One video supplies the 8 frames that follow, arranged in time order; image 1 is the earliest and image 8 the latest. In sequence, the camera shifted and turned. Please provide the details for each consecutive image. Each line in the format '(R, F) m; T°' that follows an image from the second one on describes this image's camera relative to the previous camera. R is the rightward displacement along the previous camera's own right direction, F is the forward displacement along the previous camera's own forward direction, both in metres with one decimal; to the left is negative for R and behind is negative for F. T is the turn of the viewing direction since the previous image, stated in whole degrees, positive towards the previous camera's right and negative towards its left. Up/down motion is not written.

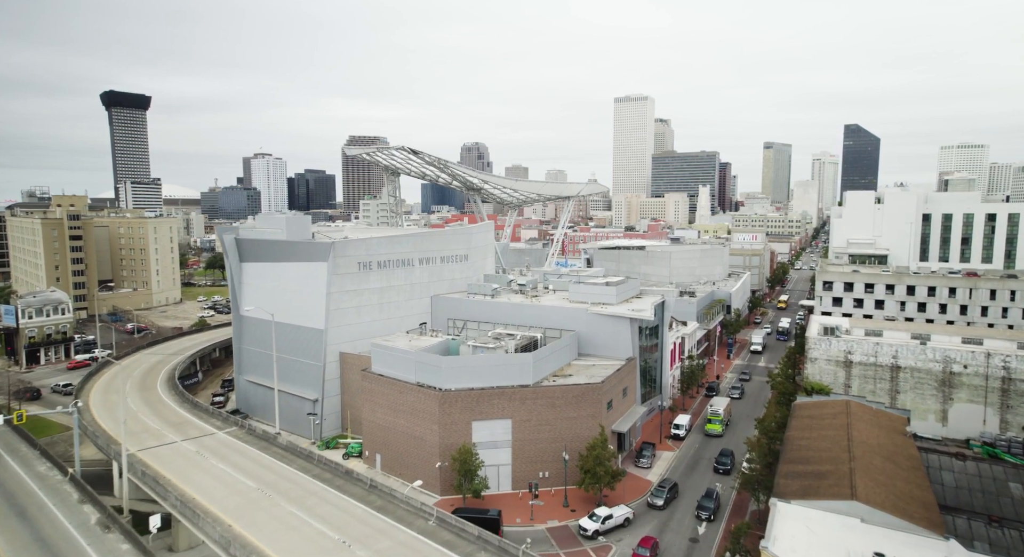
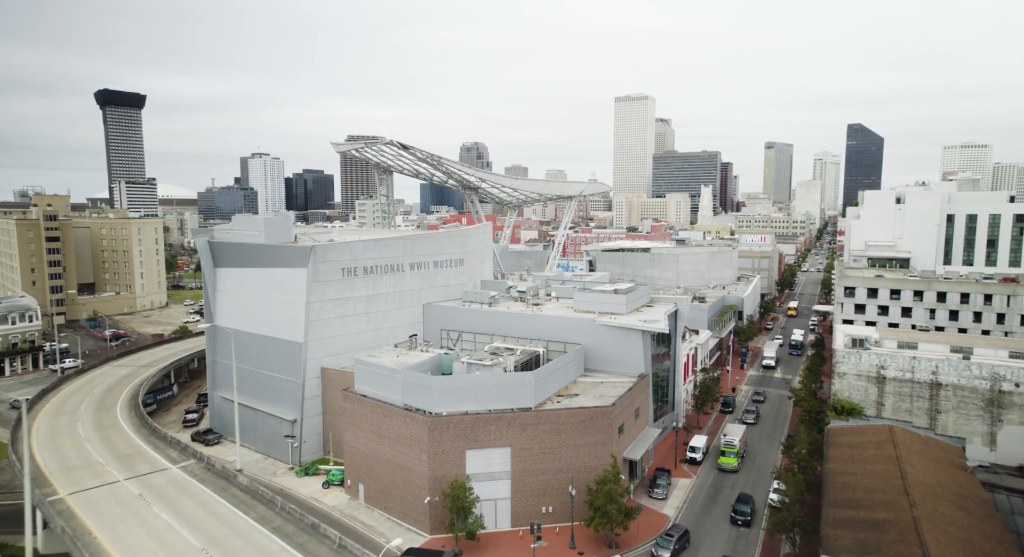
(0.0, +3.0) m; 0°
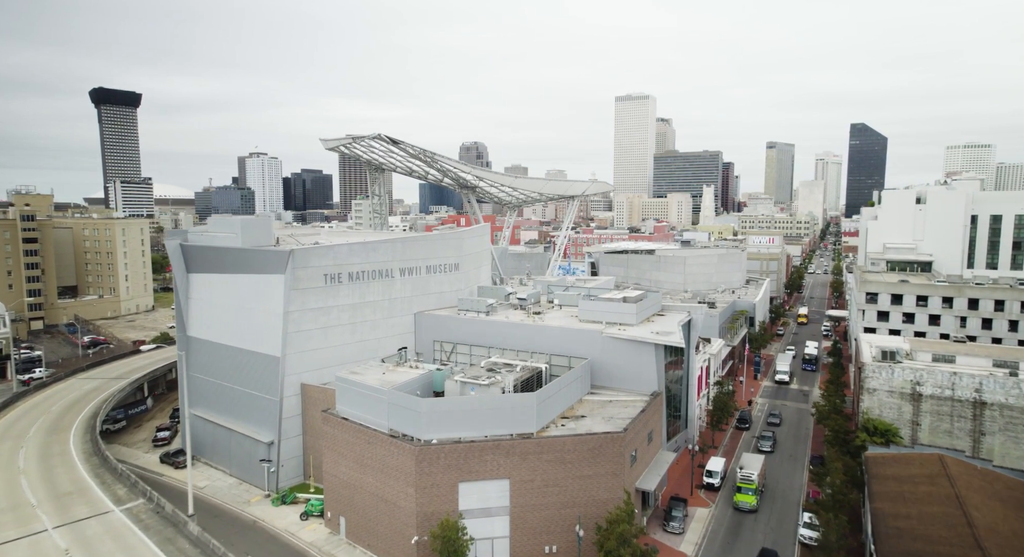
(0.0, +2.7) m; 0°
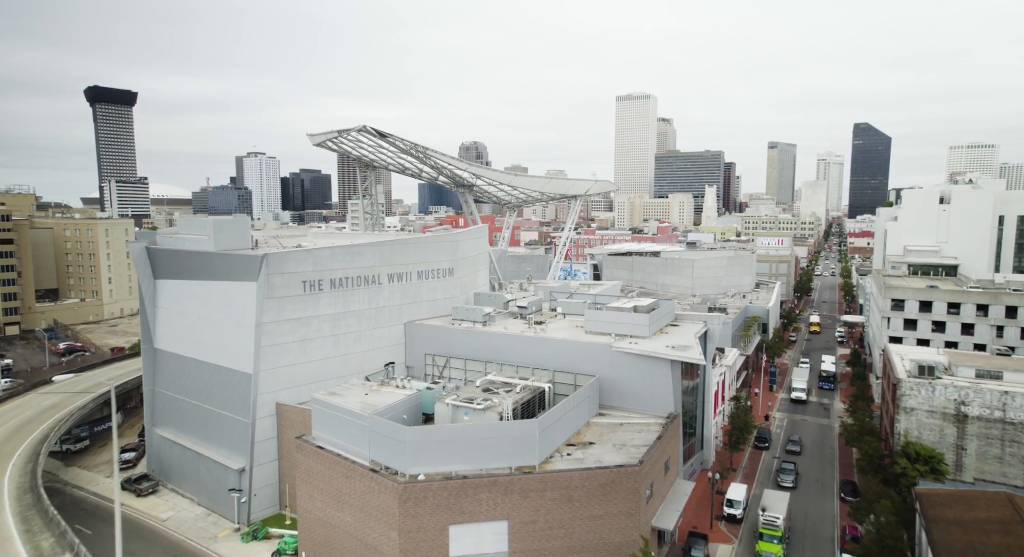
(0.0, +2.7) m; 0°
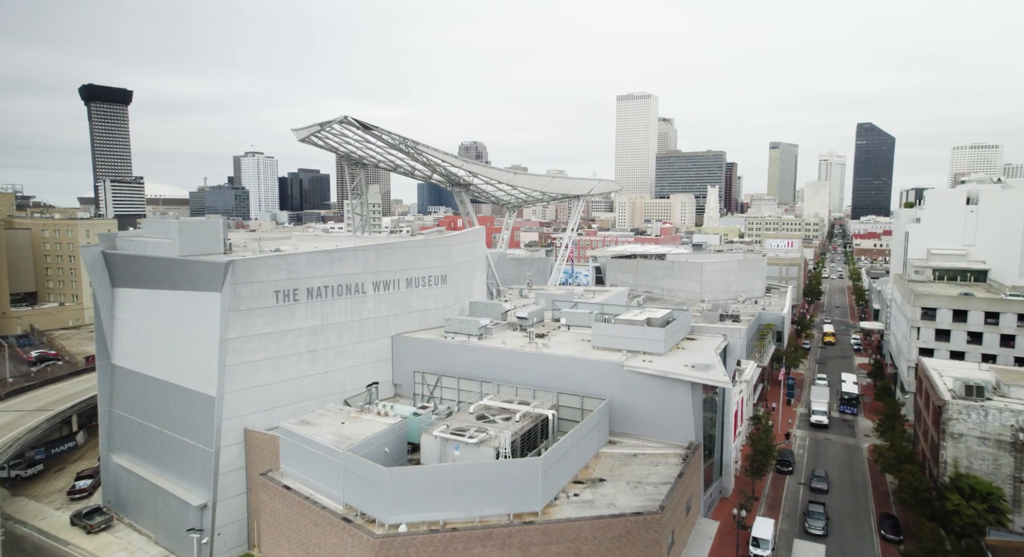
(0.0, +2.8) m; 0°
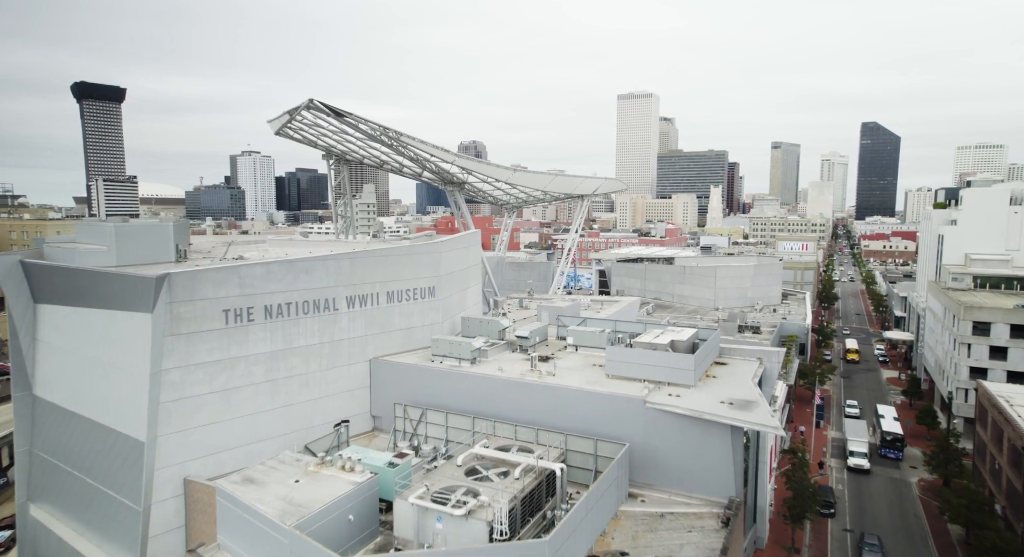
(0.0, +3.8) m; 0°
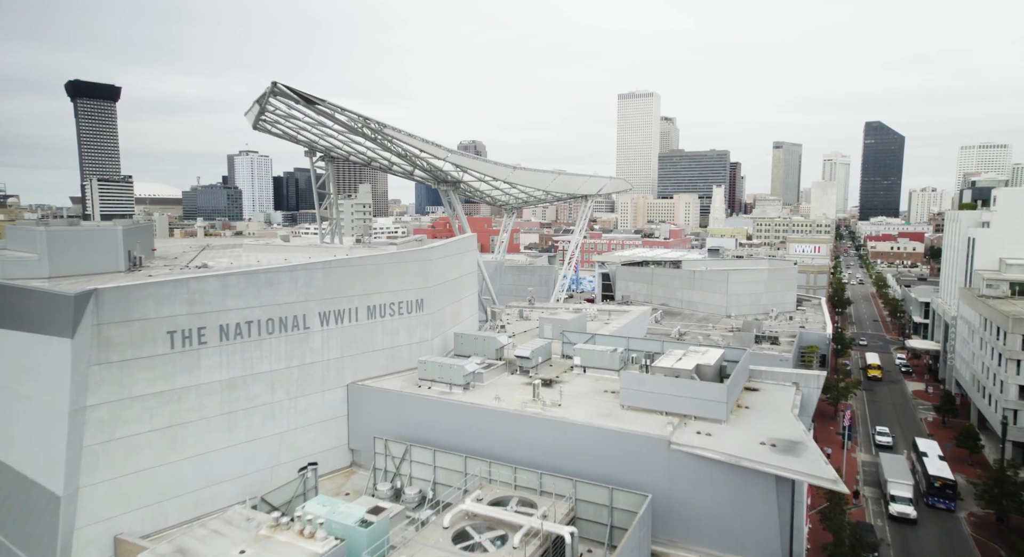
(0.0, +2.9) m; 0°
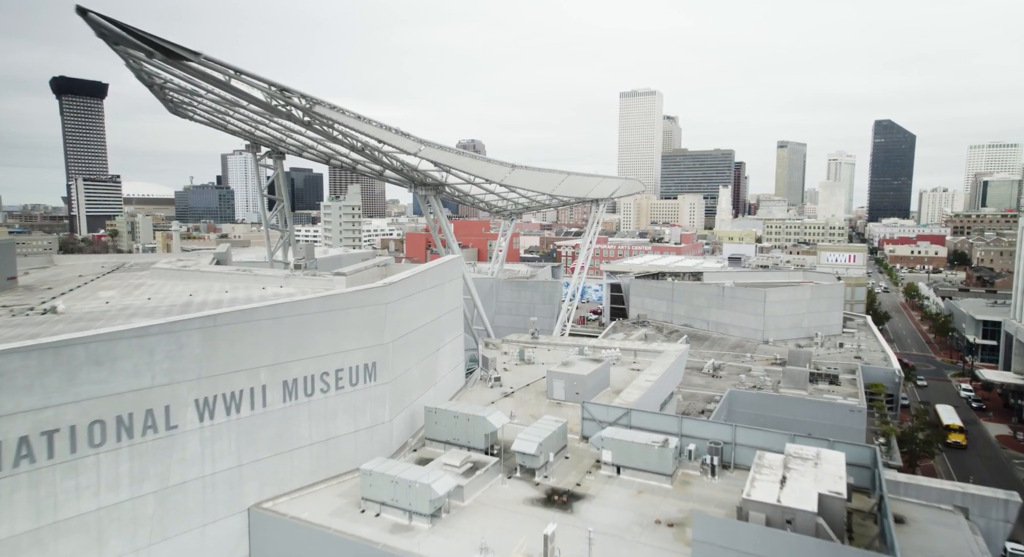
(+0.1, +7.1) m; 0°
